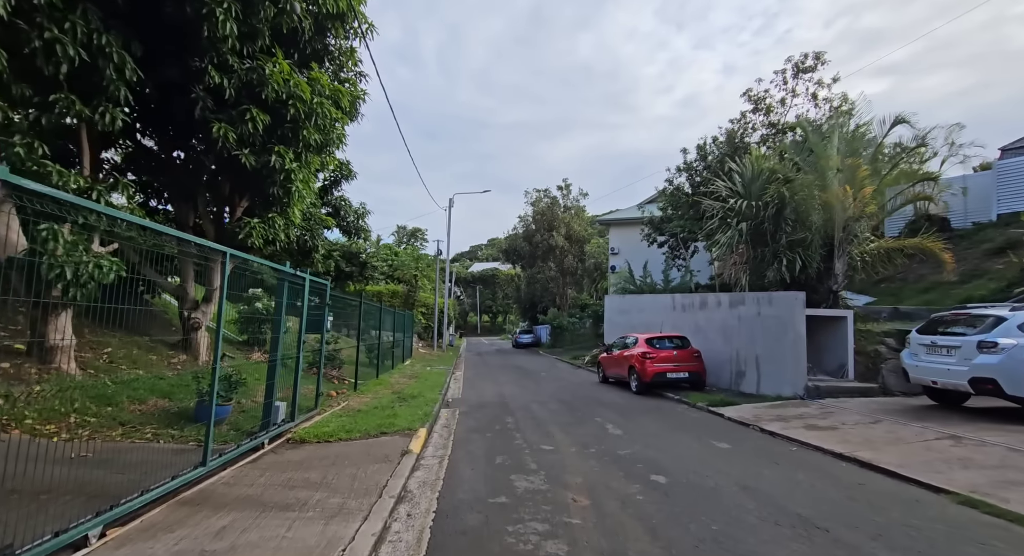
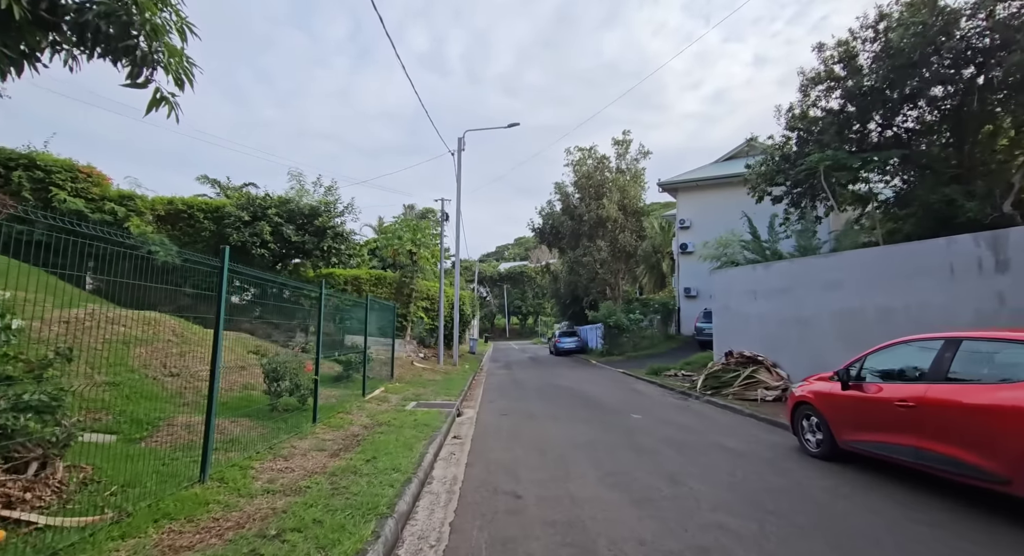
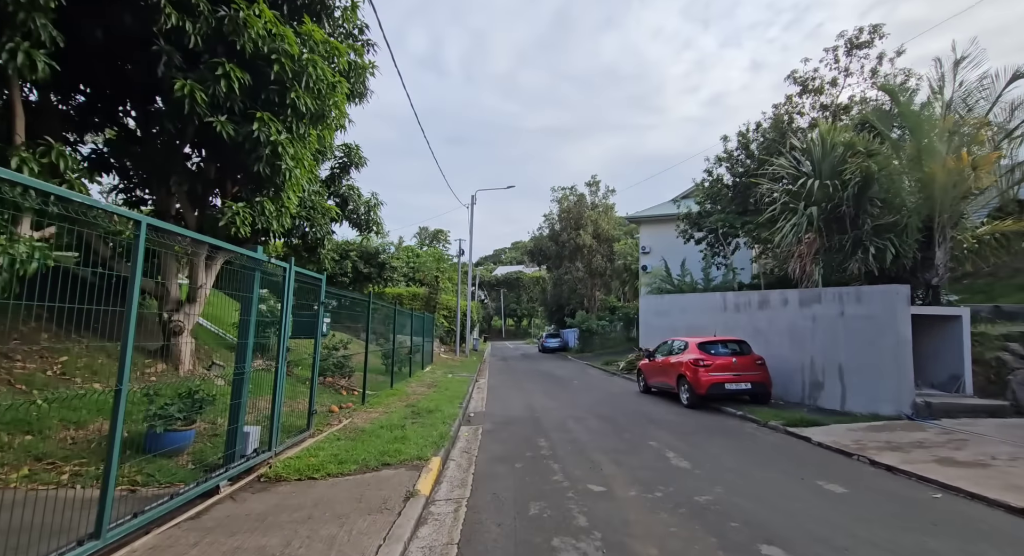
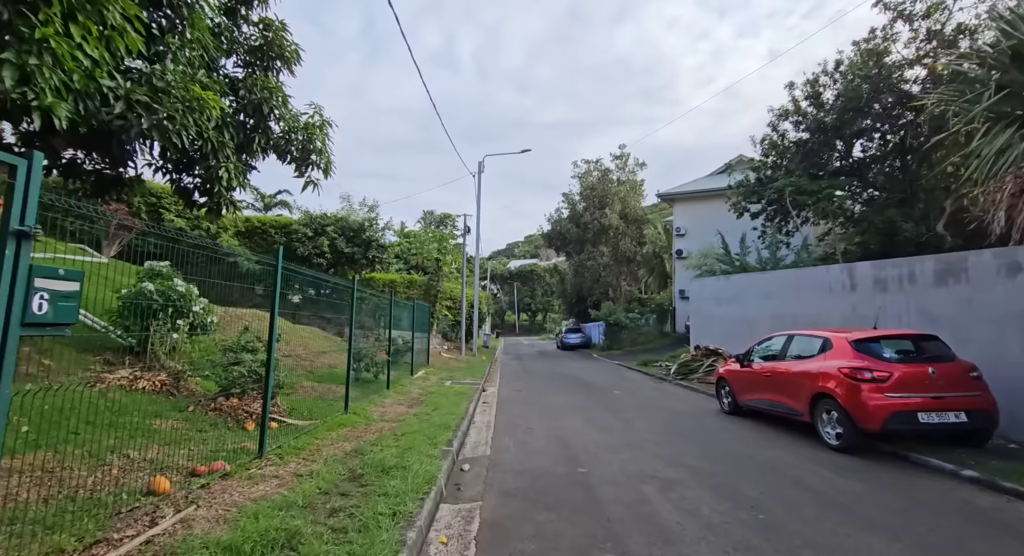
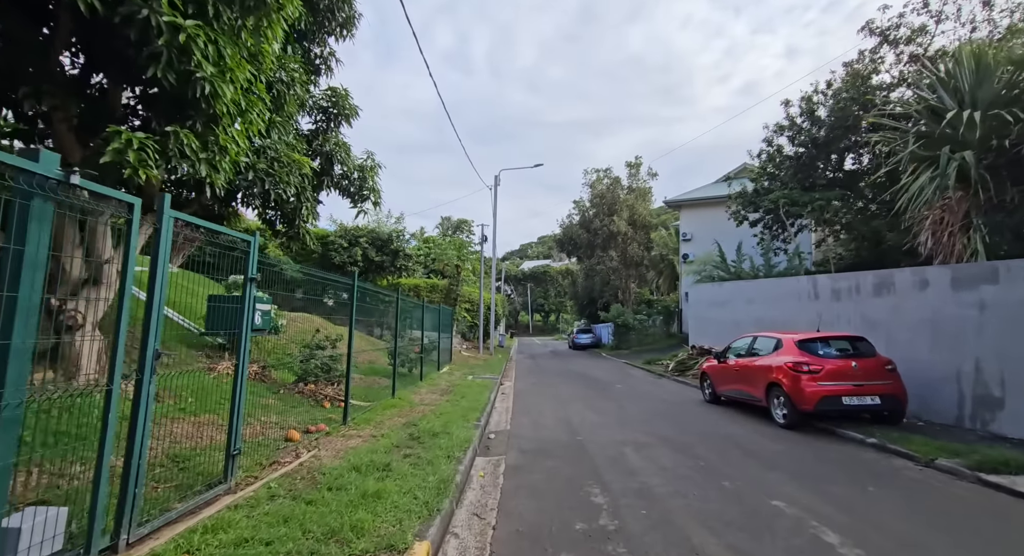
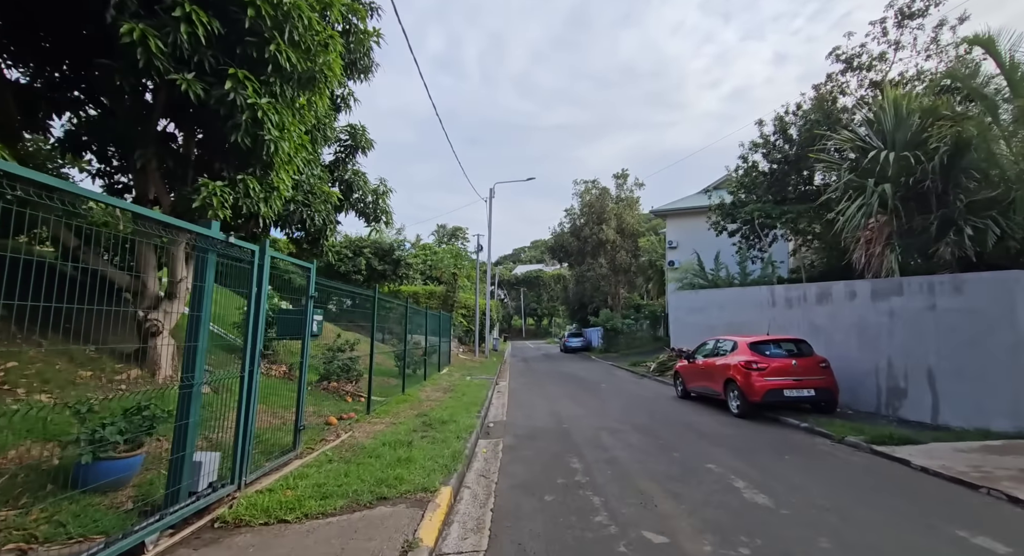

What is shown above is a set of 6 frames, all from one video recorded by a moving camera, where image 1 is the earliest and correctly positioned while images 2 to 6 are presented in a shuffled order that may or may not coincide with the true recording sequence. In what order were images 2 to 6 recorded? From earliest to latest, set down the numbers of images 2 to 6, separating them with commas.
3, 6, 5, 4, 2
